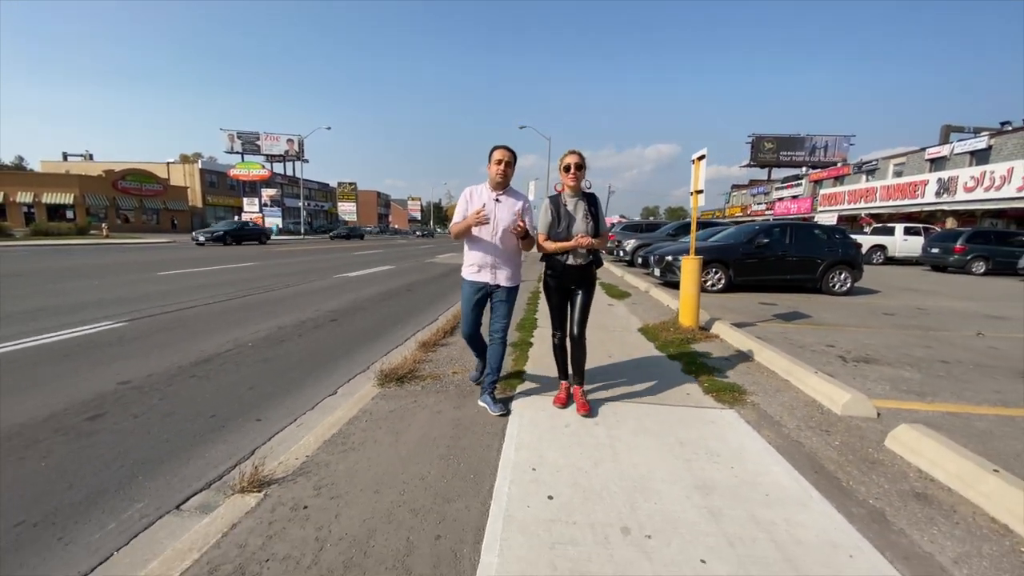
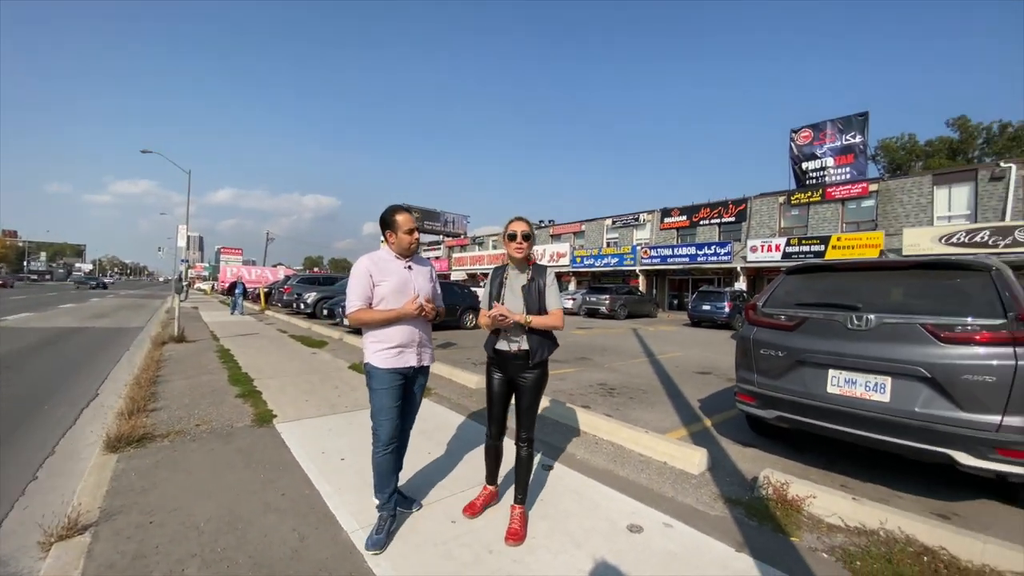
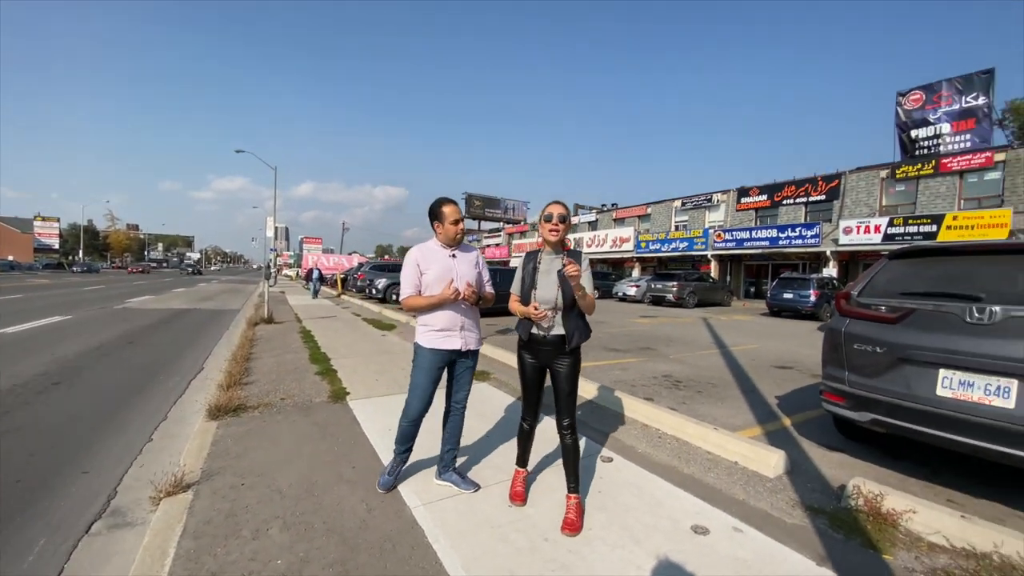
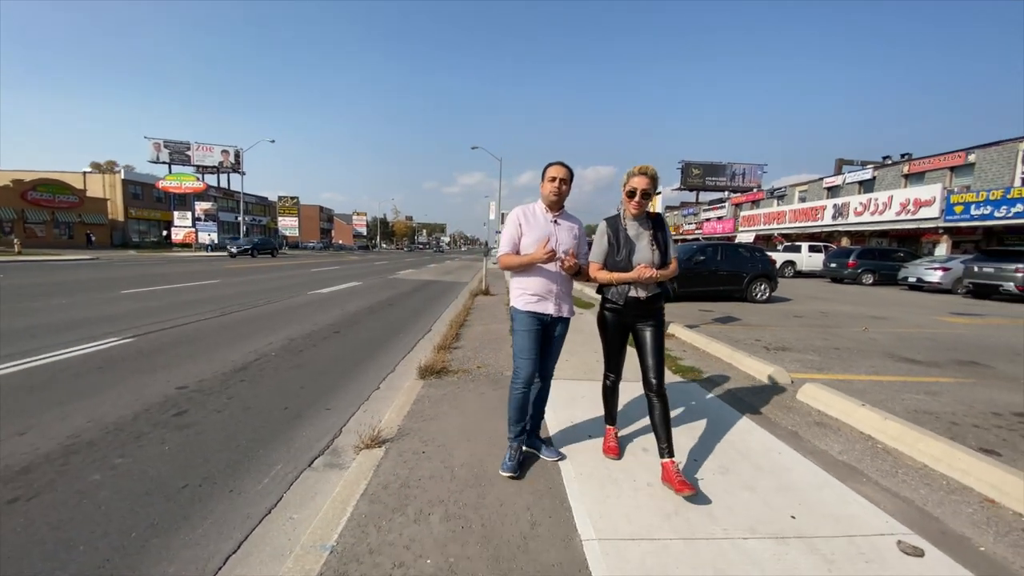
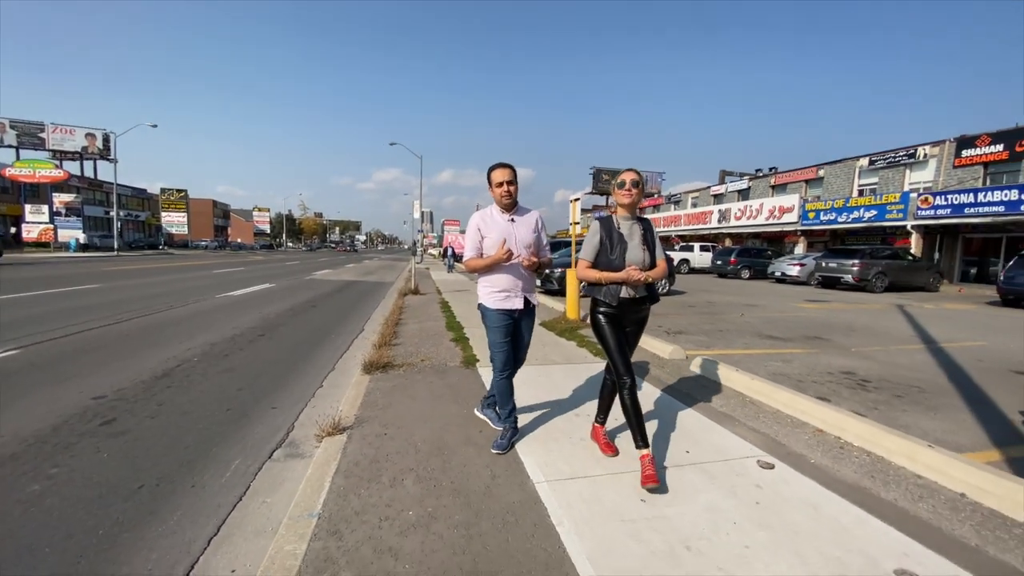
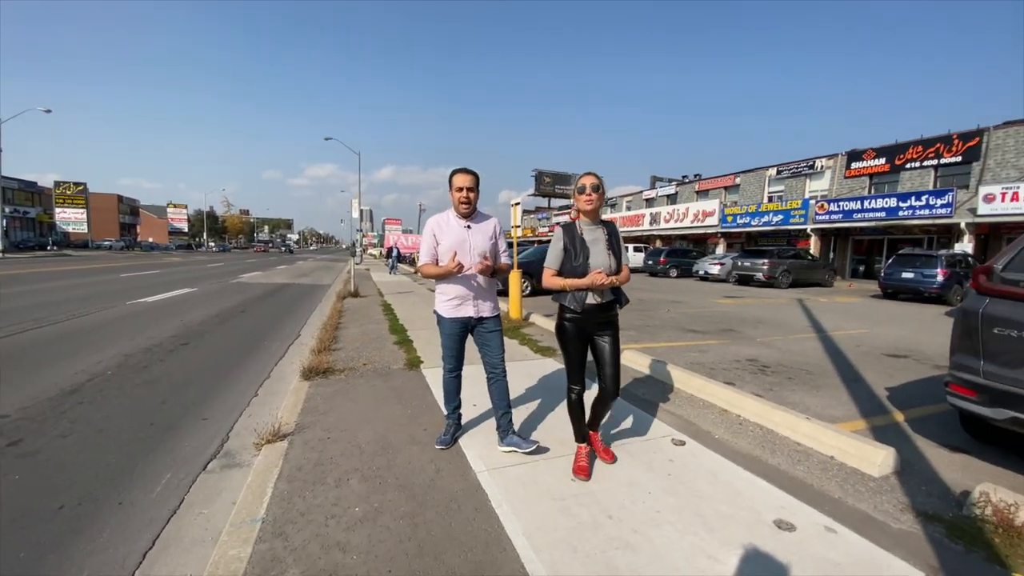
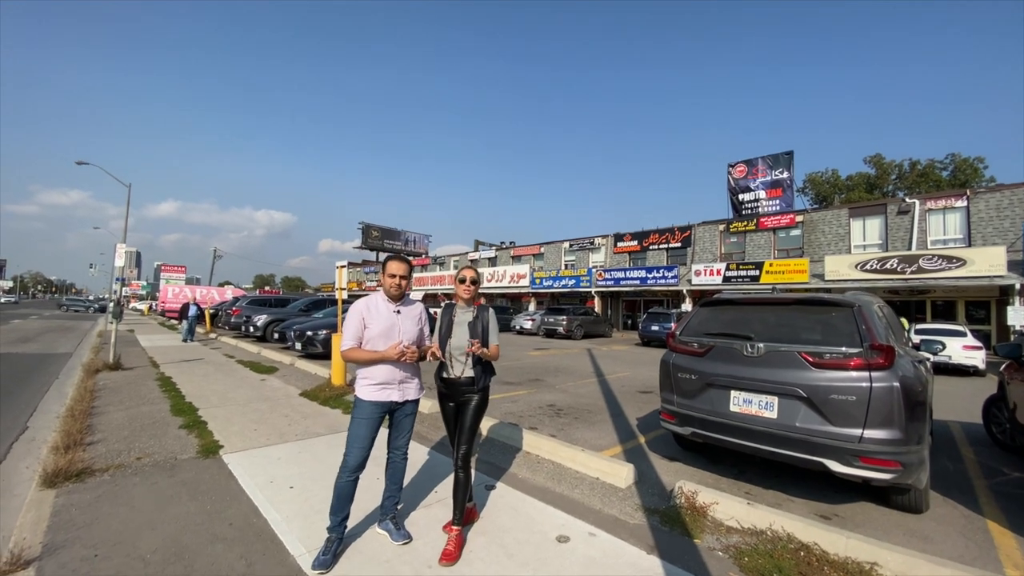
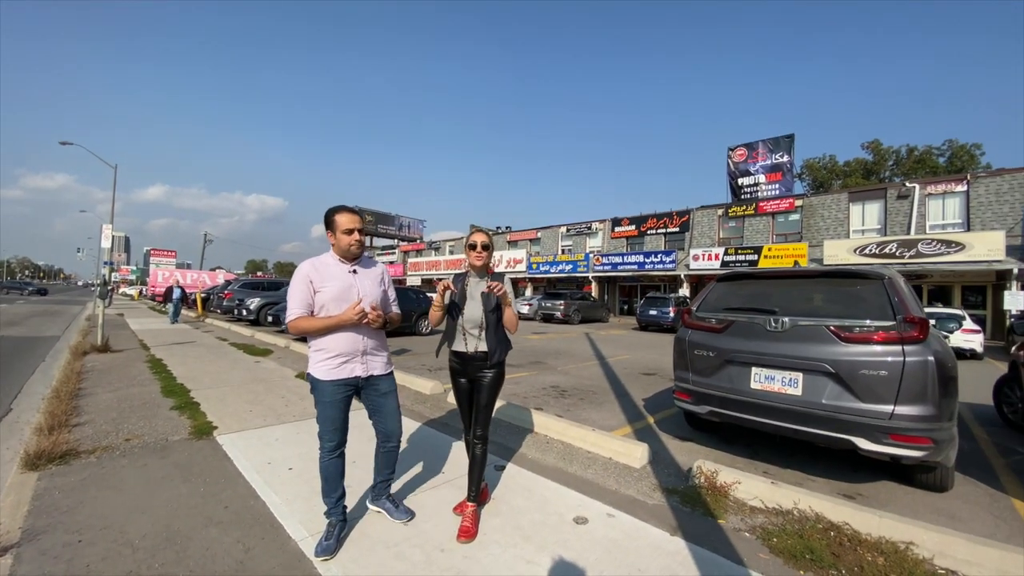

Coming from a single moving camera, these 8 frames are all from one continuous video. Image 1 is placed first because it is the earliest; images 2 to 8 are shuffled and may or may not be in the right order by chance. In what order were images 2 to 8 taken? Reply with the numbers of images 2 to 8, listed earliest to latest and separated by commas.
4, 5, 6, 3, 2, 8, 7
